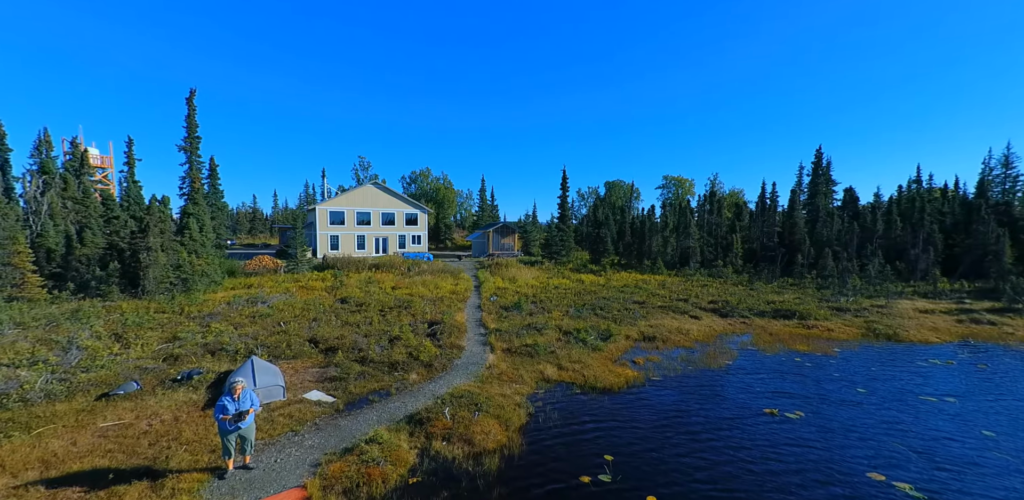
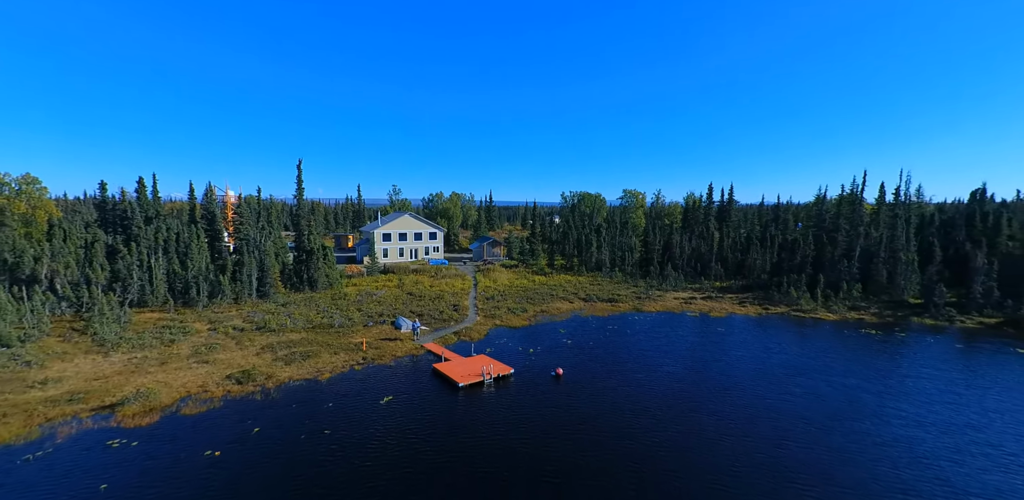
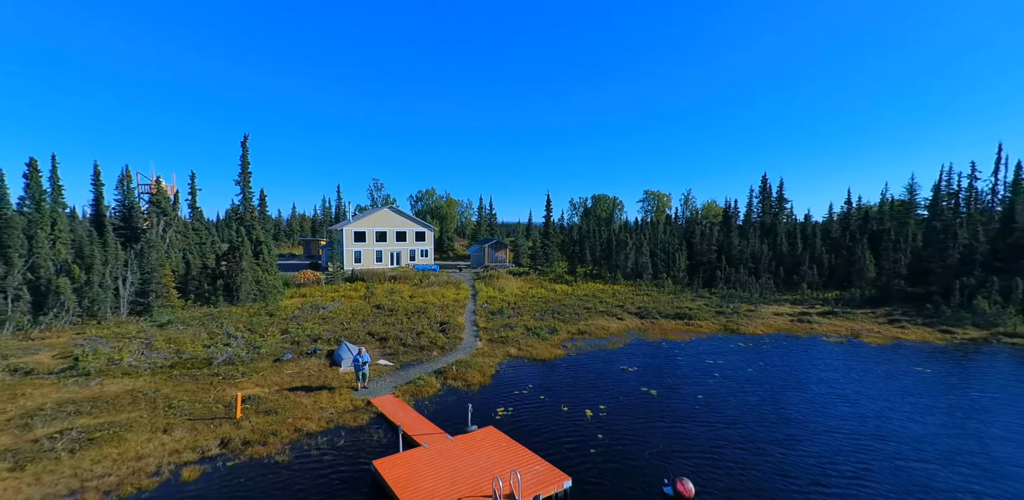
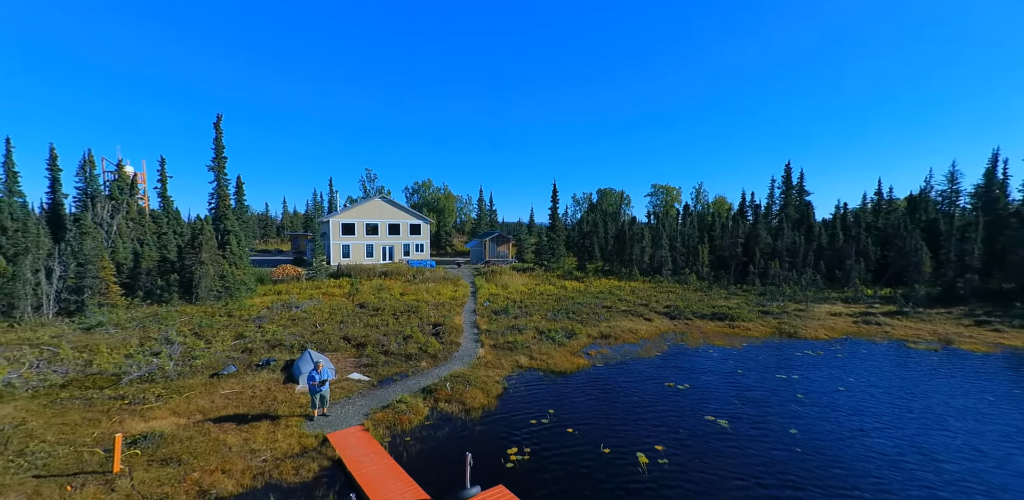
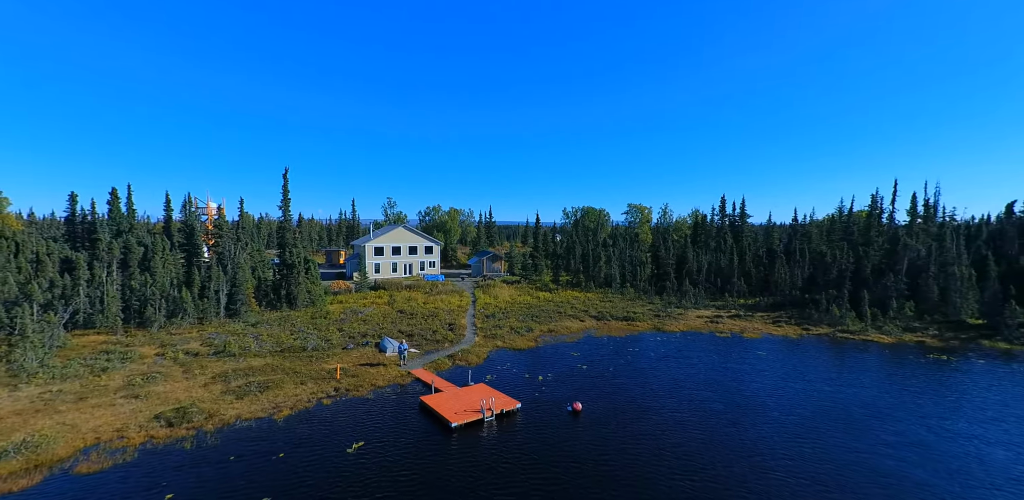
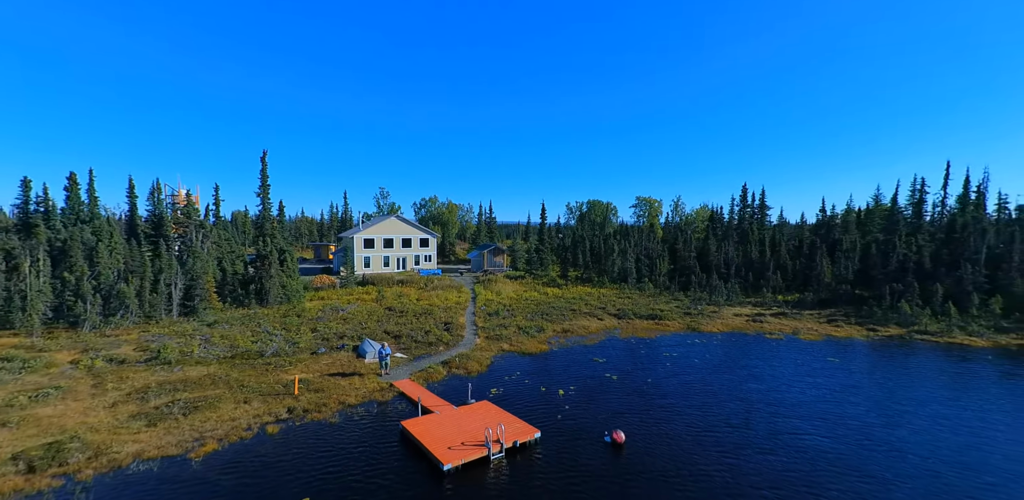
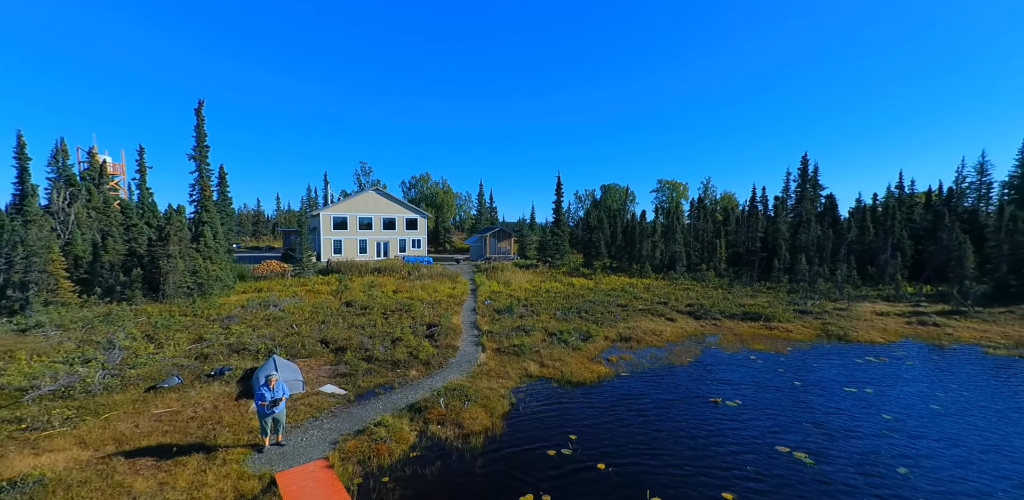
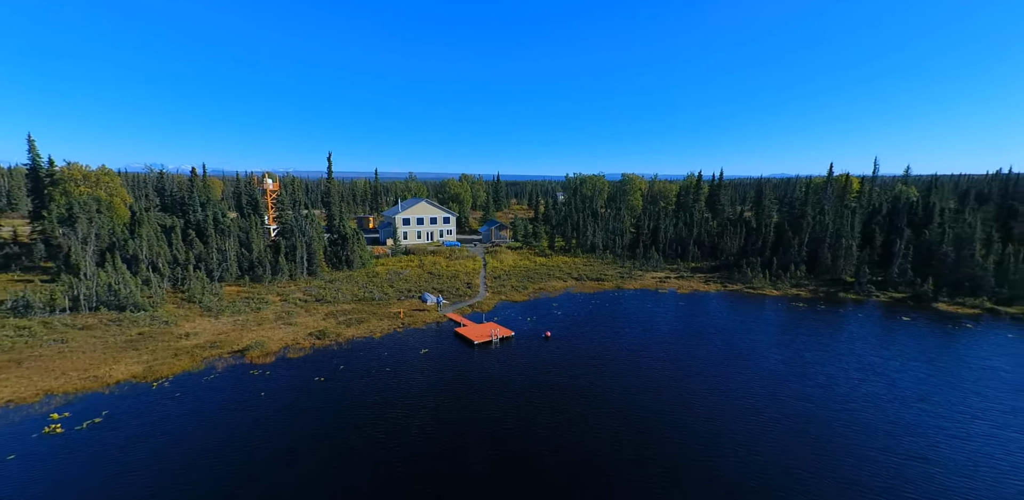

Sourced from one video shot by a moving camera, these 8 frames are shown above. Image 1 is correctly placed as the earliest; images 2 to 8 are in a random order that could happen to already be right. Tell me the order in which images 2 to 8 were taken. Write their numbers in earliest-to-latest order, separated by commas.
7, 4, 3, 6, 5, 2, 8
